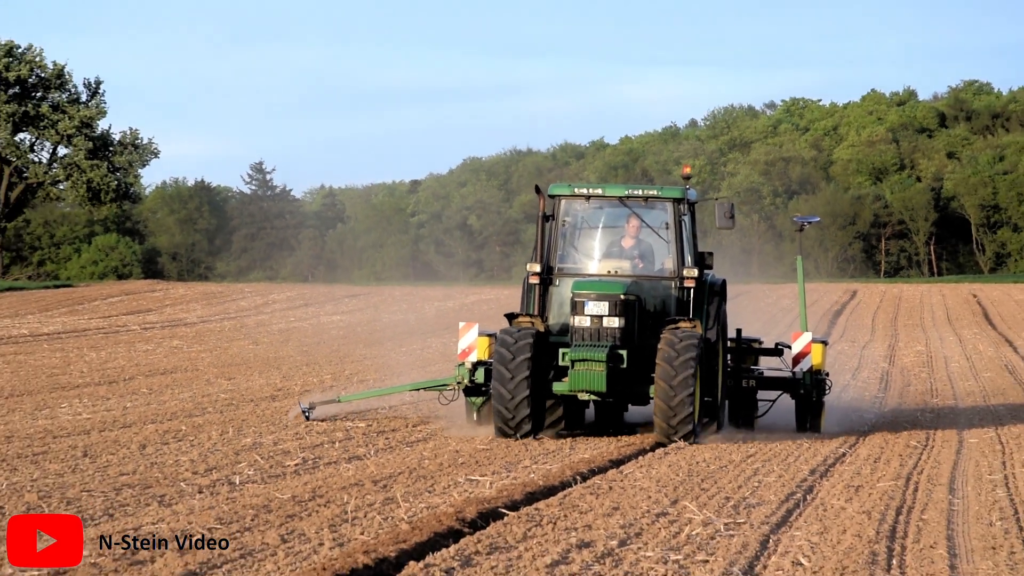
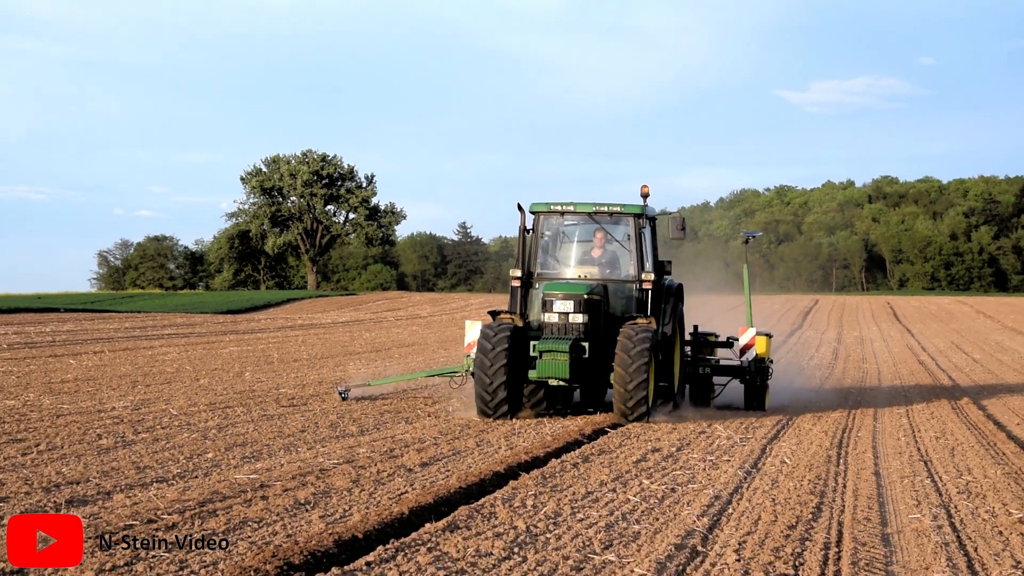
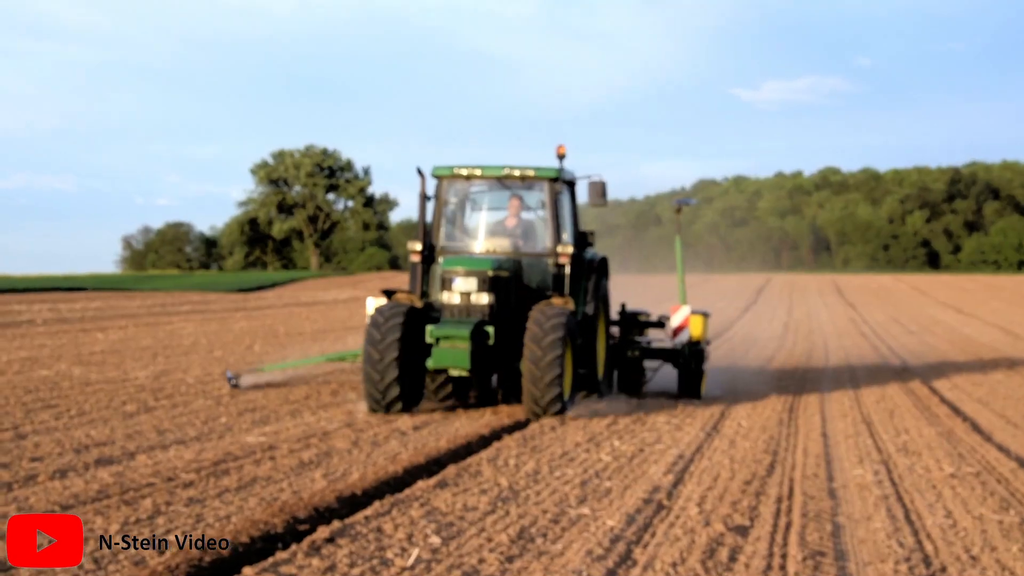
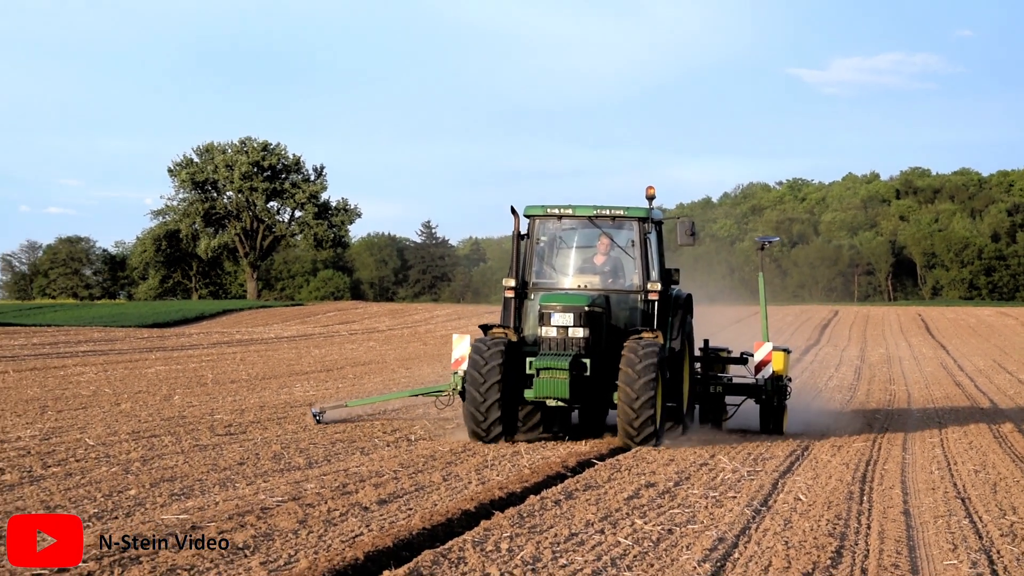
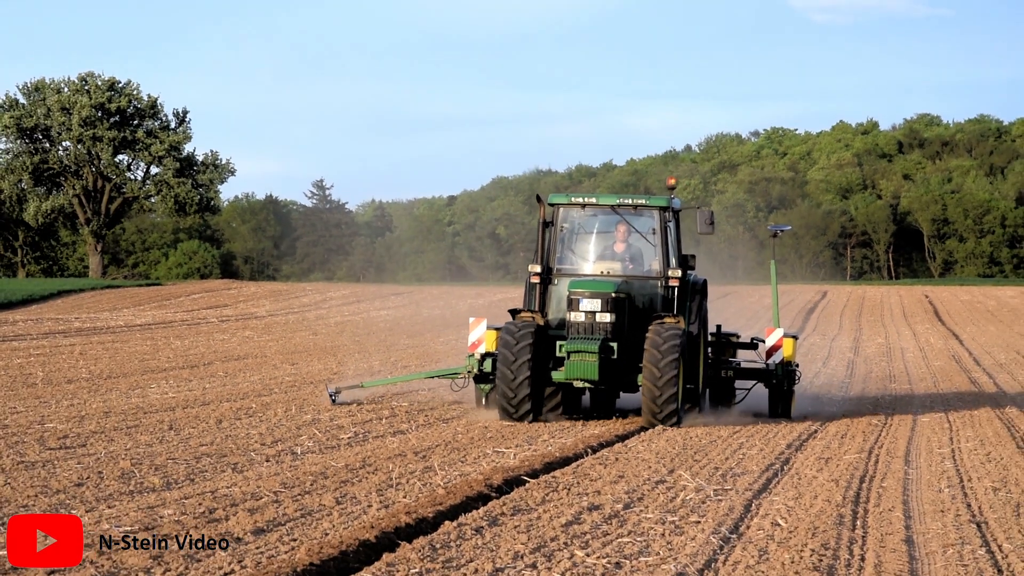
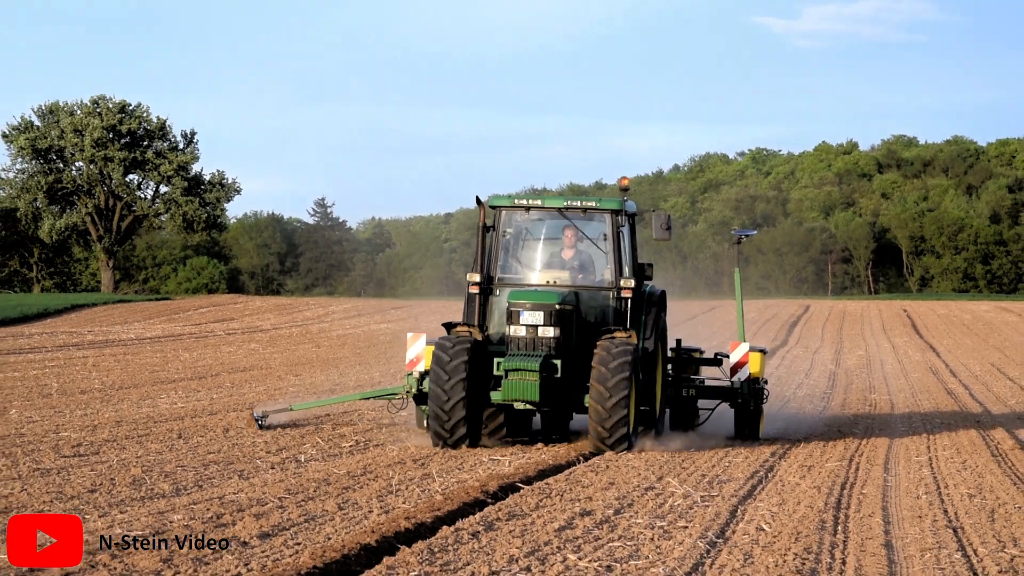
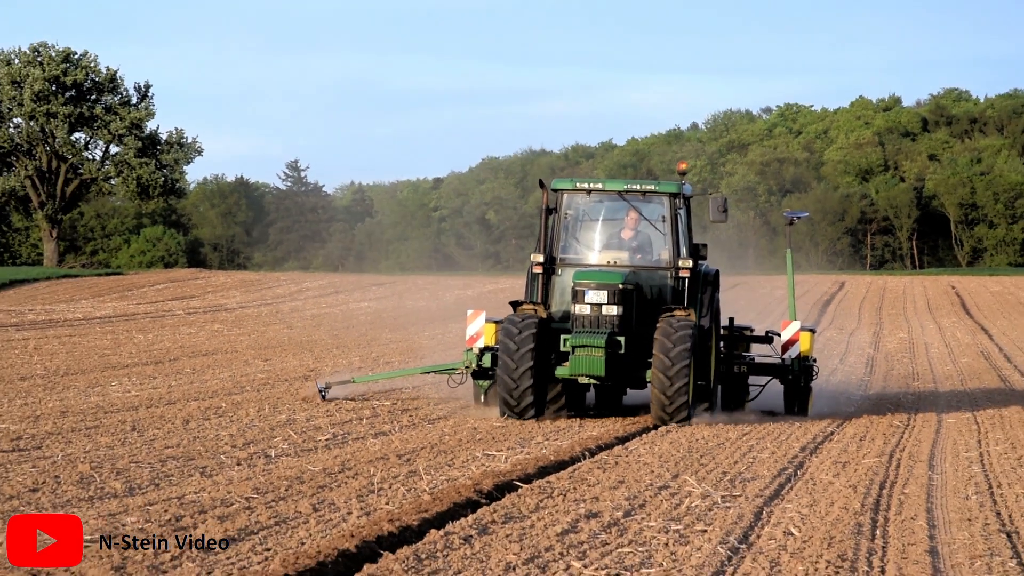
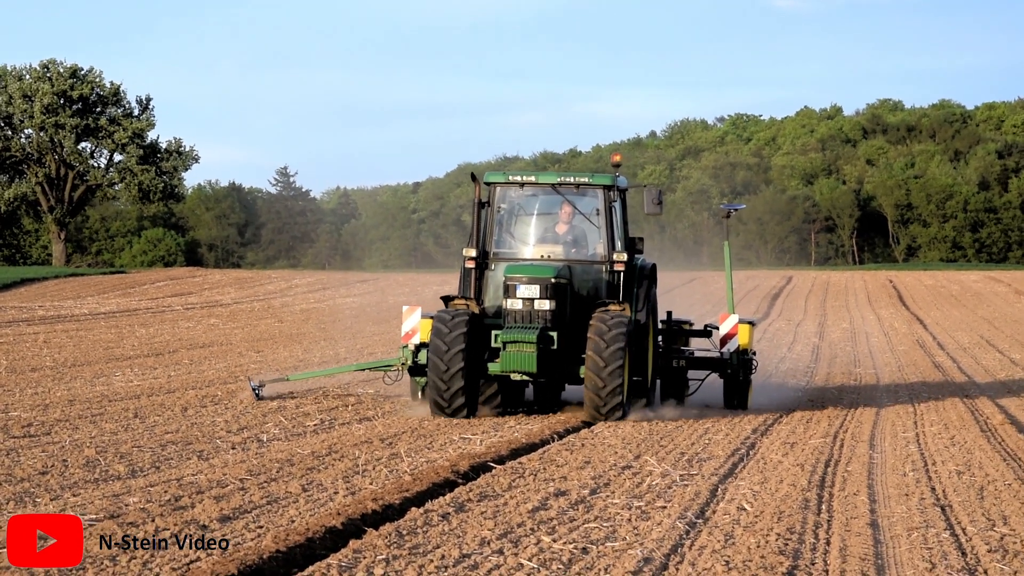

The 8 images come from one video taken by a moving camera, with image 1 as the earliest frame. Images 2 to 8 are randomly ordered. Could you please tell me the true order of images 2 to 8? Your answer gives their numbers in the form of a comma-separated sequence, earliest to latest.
7, 5, 8, 6, 4, 2, 3
